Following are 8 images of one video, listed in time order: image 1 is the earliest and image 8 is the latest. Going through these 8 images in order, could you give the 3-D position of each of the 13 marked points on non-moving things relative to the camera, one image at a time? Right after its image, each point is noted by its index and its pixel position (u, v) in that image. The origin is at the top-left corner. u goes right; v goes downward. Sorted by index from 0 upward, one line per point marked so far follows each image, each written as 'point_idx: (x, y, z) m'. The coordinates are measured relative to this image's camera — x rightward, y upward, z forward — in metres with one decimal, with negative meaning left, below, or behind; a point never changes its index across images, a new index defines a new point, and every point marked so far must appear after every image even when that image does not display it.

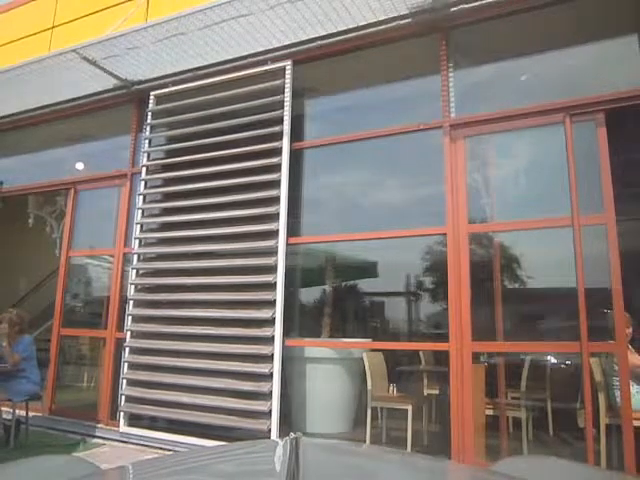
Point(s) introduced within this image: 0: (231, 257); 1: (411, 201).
0: (-0.7, -0.1, +5.0) m
1: (+0.6, +0.3, +4.5) m
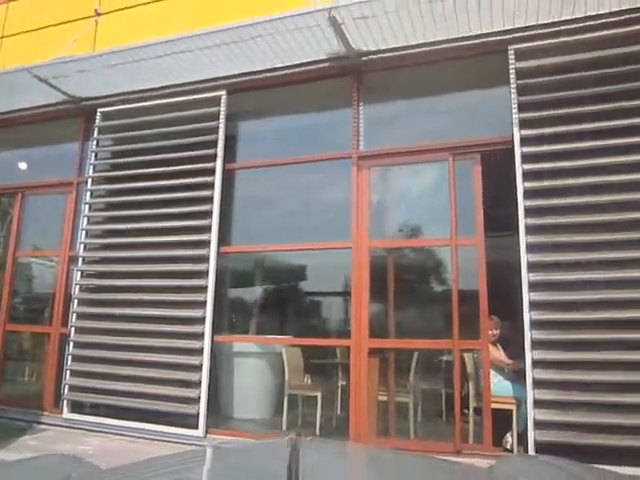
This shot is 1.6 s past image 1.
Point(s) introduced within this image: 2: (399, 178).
0: (-1.4, -0.2, +5.7) m
1: (0.0, +0.2, +5.2) m
2: (+0.6, +0.5, +5.0) m
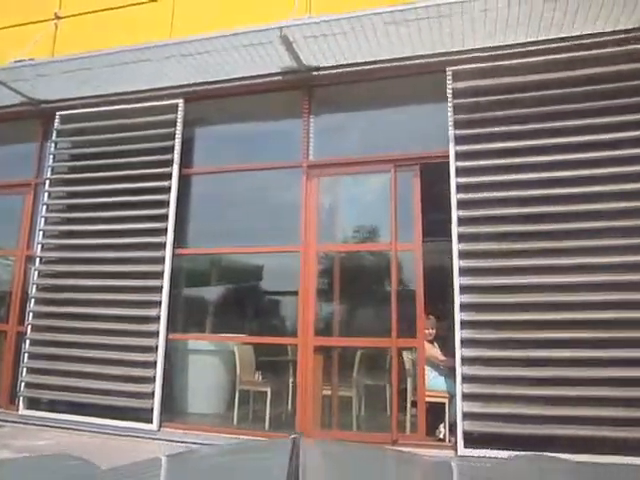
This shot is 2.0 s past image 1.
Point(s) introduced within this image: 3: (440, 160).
0: (-1.9, -0.2, +5.9) m
1: (-0.4, +0.2, +5.5) m
2: (+0.2, +0.5, +5.3) m
3: (+1.0, +0.7, +5.1) m
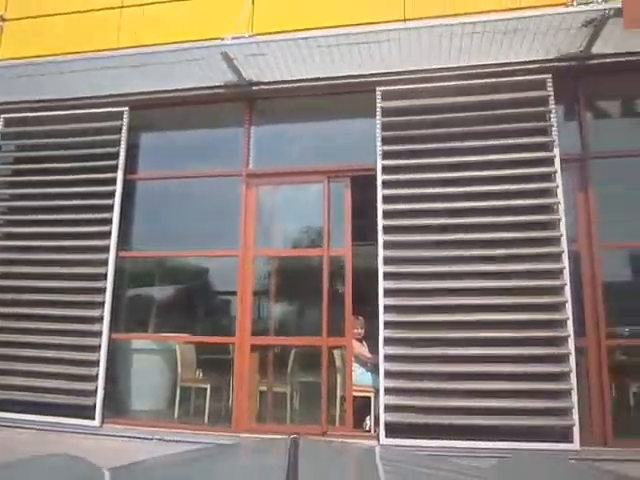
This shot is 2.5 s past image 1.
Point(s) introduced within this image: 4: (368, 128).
0: (-2.5, -0.3, +6.1) m
1: (-1.0, +0.1, +5.8) m
2: (-0.4, +0.4, +5.7) m
3: (+0.4, +0.6, +5.5) m
4: (+0.4, +1.0, +5.6) m
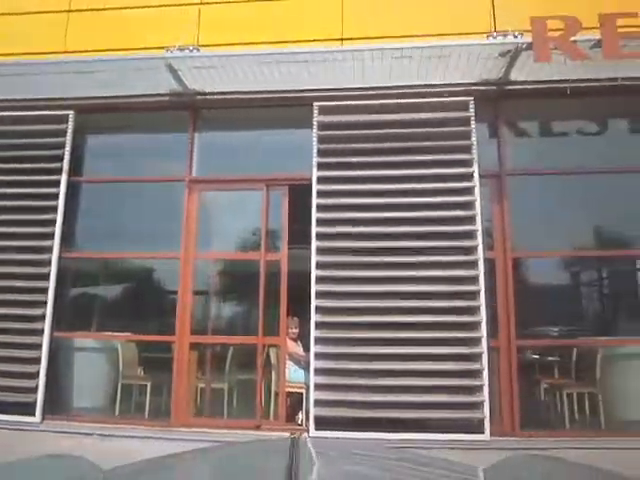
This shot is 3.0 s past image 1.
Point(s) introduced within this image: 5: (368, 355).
0: (-3.2, -0.3, +6.2) m
1: (-1.6, +0.1, +6.0) m
2: (-1.0, +0.4, +6.0) m
3: (-0.2, +0.6, +5.9) m
4: (-0.2, +1.0, +6.0) m
5: (+0.4, -1.0, +5.3) m
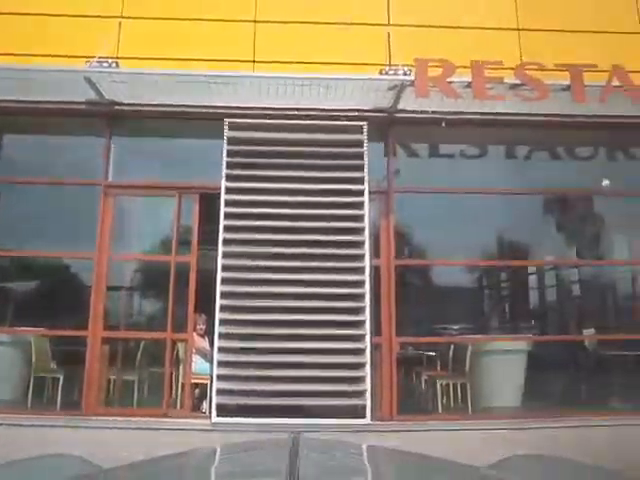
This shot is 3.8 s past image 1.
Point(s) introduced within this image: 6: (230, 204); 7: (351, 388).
0: (-4.1, -0.2, +6.3) m
1: (-2.6, +0.1, +6.4) m
2: (-1.9, +0.4, +6.4) m
3: (-1.1, +0.5, +6.4) m
4: (-1.1, +0.9, +6.5) m
5: (-0.5, -1.1, +5.9) m
6: (-0.9, +0.4, +6.2) m
7: (+0.3, -1.5, +6.0) m
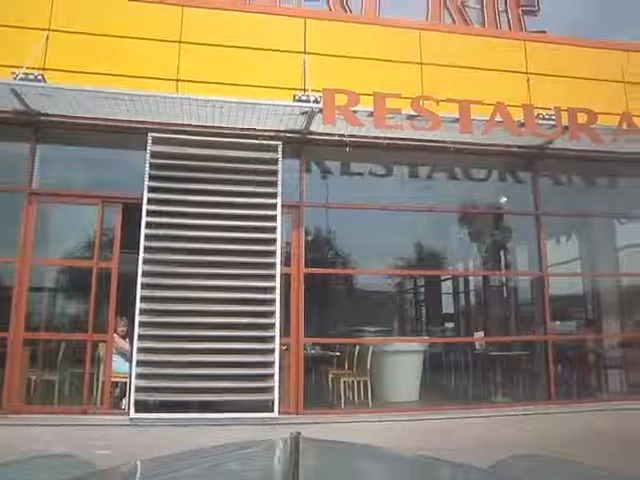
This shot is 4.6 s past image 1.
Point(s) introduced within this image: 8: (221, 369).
0: (-5.1, -0.2, +6.4) m
1: (-3.5, 0.0, +6.6) m
2: (-2.9, +0.3, +6.7) m
3: (-2.1, +0.4, +6.8) m
4: (-2.1, +0.9, +6.9) m
5: (-1.4, -1.2, +6.4) m
6: (-1.8, +0.3, +6.6) m
7: (-0.6, -1.6, +6.5) m
8: (-1.0, -1.4, +6.5) m
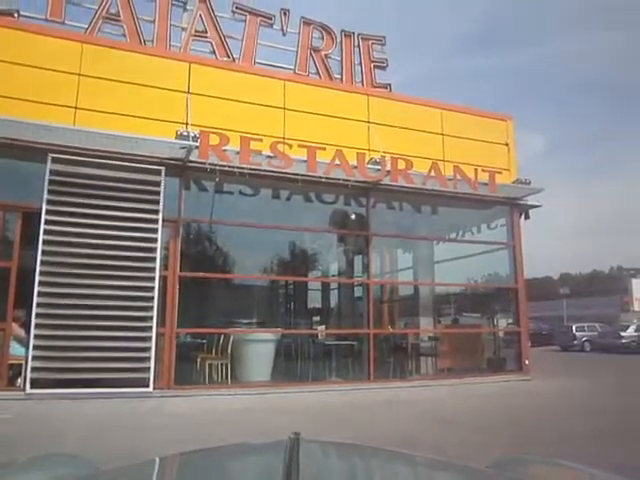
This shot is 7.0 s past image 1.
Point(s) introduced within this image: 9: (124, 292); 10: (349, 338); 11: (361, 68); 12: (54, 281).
0: (-6.7, -0.2, +7.0) m
1: (-5.2, +0.1, +7.5) m
2: (-4.5, +0.3, +7.7) m
3: (-3.7, +0.4, +7.9) m
4: (-3.7, +0.8, +8.1) m
5: (-3.1, -1.2, +7.7) m
6: (-3.5, +0.2, +7.9) m
7: (-2.4, -1.7, +8.0) m
8: (-2.8, -1.5, +7.8) m
9: (-2.6, -0.7, +8.0) m
10: (+0.4, -1.6, +9.5) m
11: (+0.7, +3.1, +10.9) m
12: (-3.4, -0.5, +7.7) m
